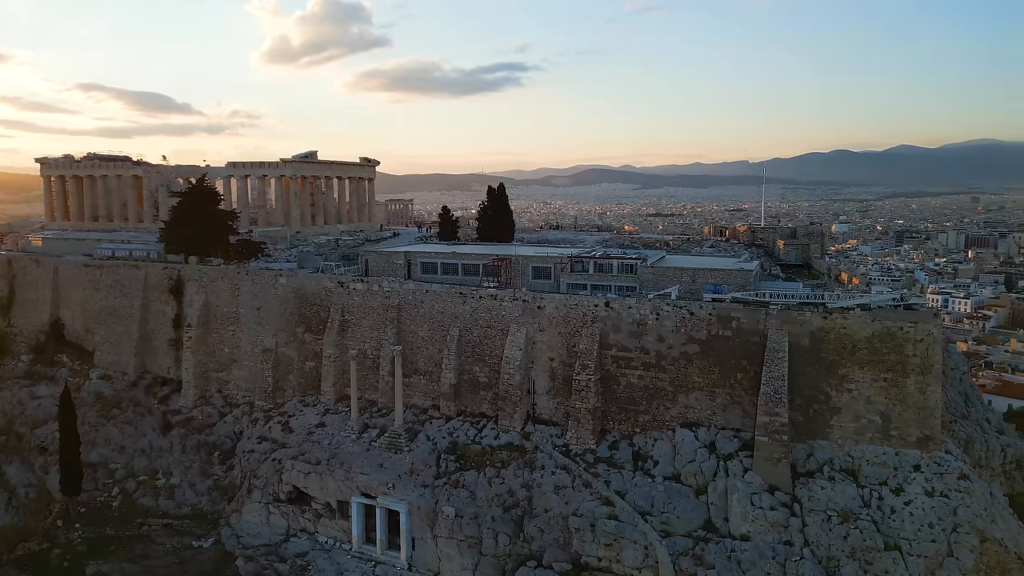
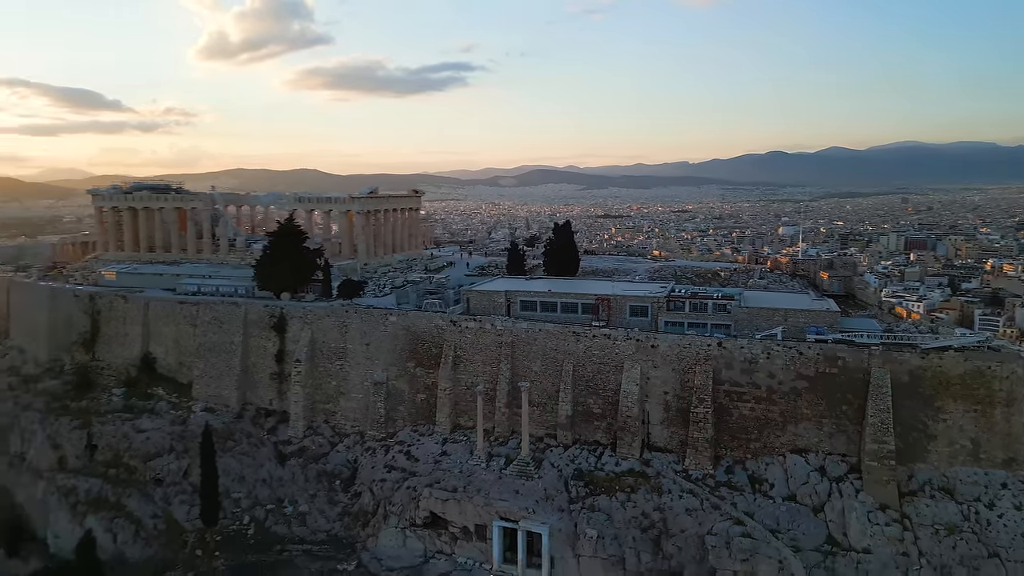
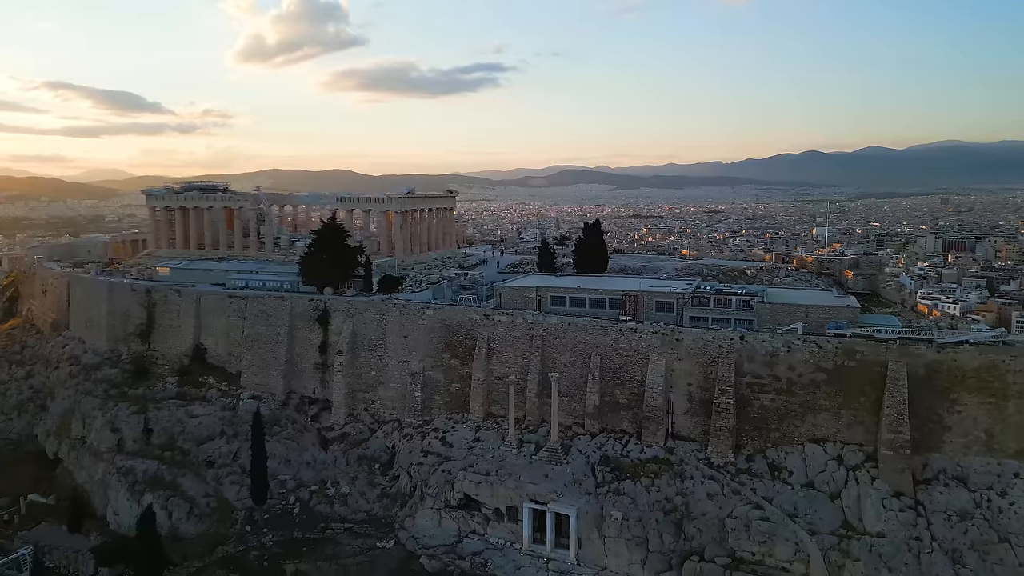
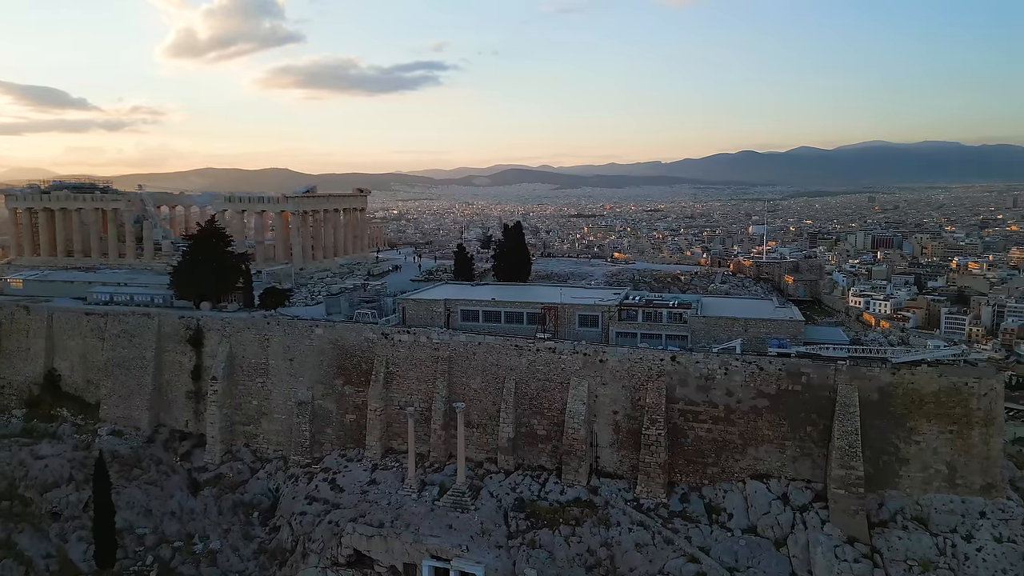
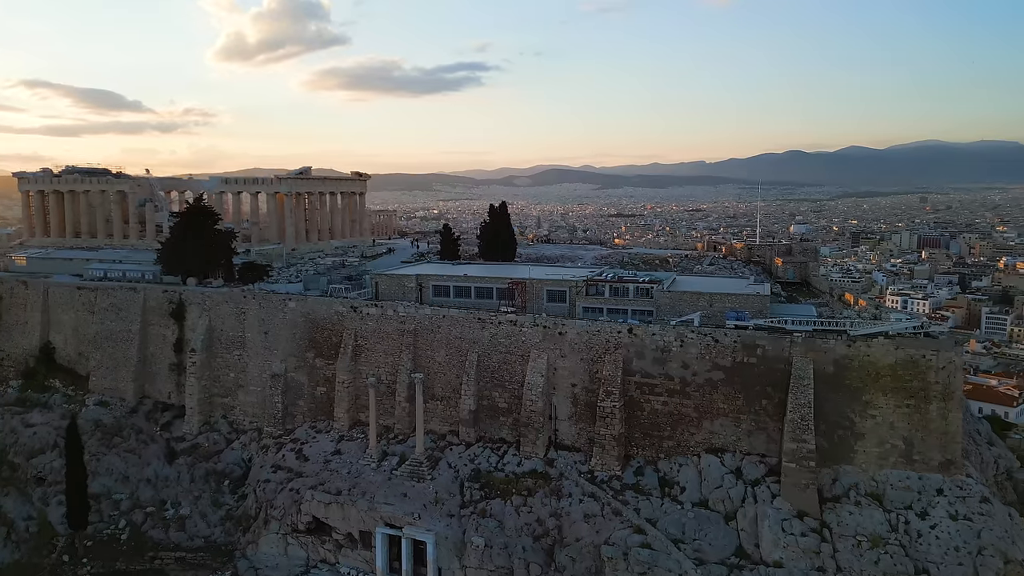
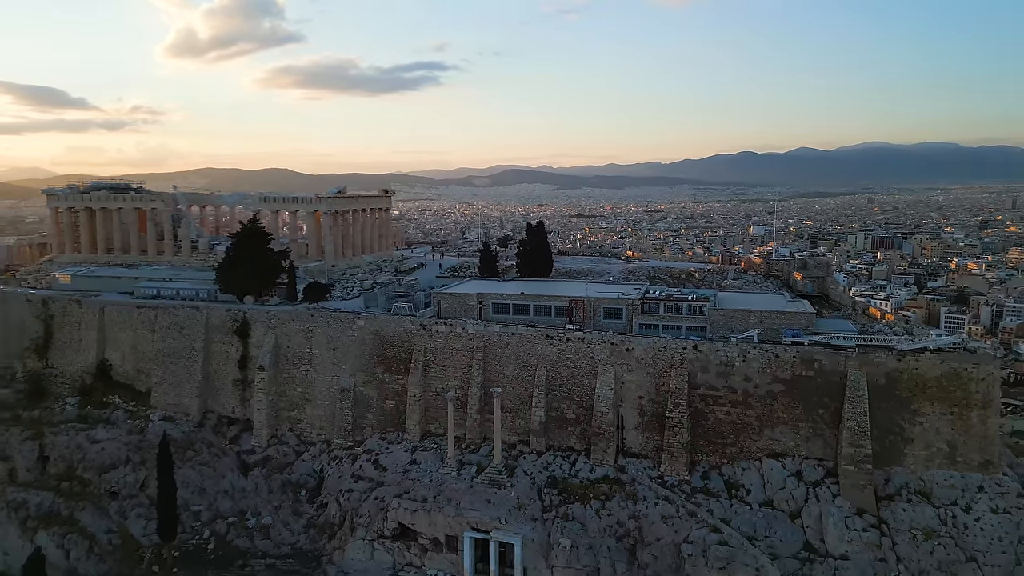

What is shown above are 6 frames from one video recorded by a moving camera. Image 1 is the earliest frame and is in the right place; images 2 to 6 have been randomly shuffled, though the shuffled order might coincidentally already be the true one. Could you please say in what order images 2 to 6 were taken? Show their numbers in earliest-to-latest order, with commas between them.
5, 4, 6, 2, 3
